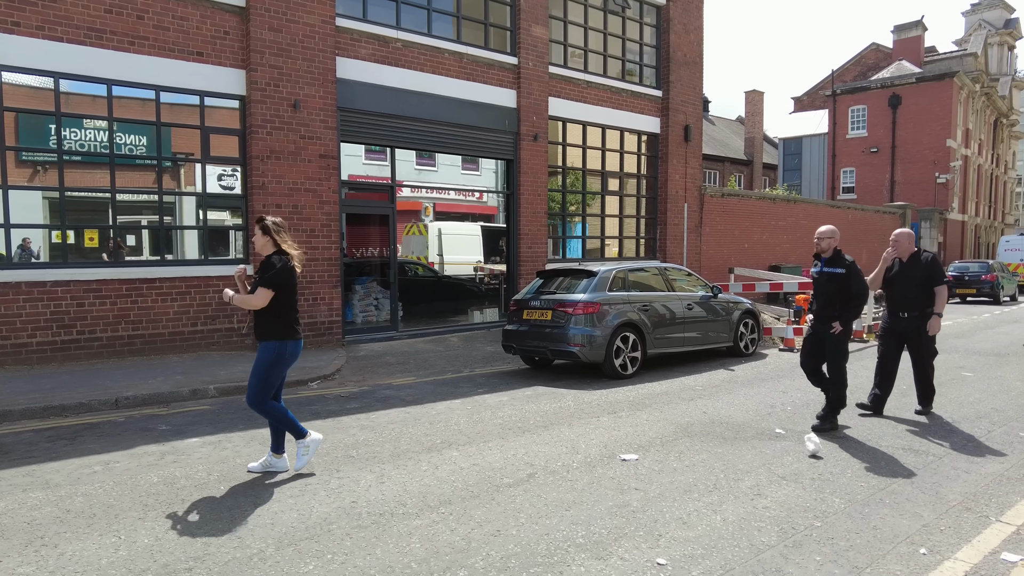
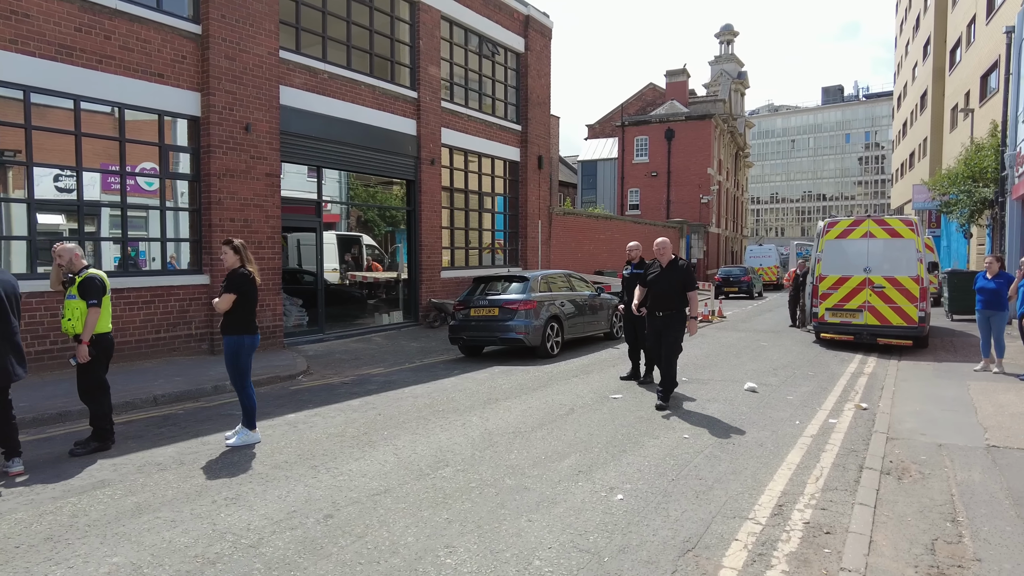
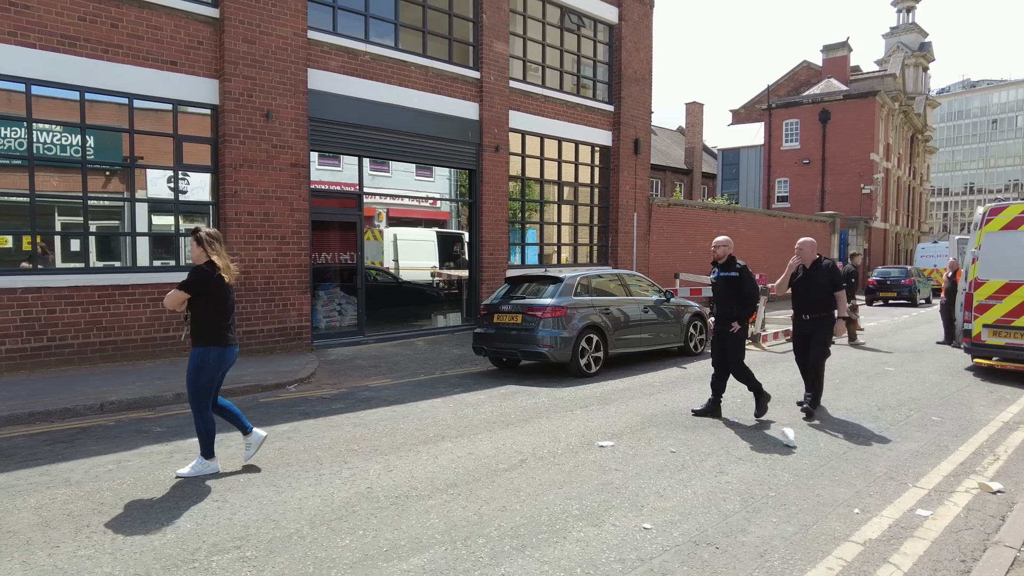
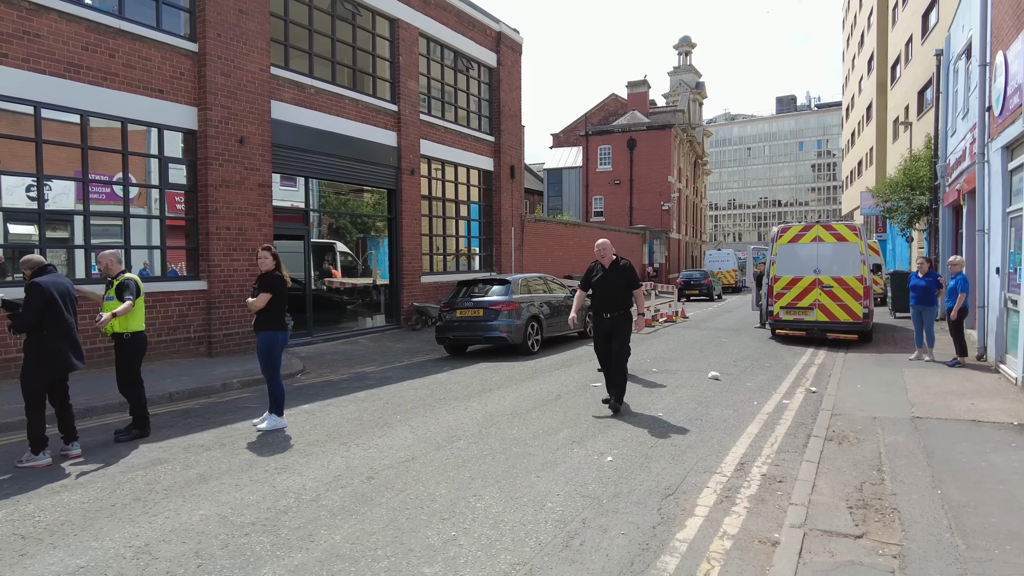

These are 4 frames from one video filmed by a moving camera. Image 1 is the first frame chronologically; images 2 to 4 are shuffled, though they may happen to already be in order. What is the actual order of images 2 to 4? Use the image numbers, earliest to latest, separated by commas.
3, 2, 4
